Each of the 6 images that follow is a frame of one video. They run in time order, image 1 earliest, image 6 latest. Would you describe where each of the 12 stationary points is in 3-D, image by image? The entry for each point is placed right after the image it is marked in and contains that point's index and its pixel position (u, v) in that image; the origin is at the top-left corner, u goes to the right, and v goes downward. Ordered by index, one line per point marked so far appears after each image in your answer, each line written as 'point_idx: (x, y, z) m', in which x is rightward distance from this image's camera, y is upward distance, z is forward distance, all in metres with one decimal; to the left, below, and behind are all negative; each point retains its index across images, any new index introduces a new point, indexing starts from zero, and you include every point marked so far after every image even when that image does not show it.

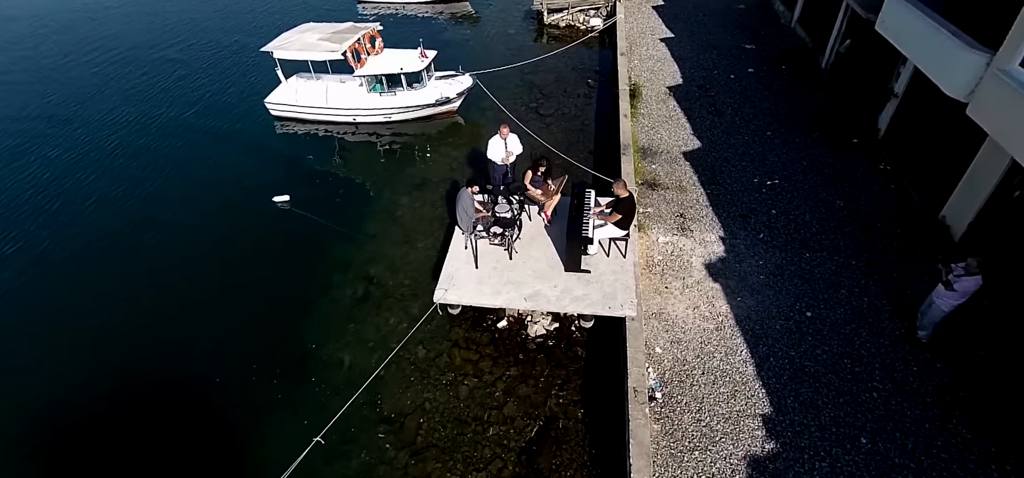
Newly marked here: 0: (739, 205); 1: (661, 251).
0: (+6.6, +1.0, +13.8) m
1: (+4.0, -0.3, +12.5) m
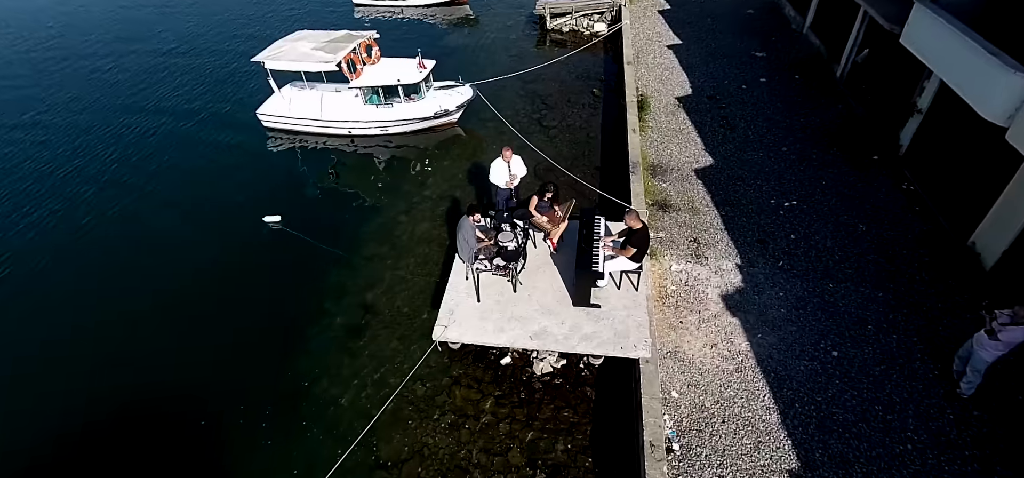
0: (+6.7, +0.3, +13.0) m
1: (+4.1, -1.0, +11.8) m
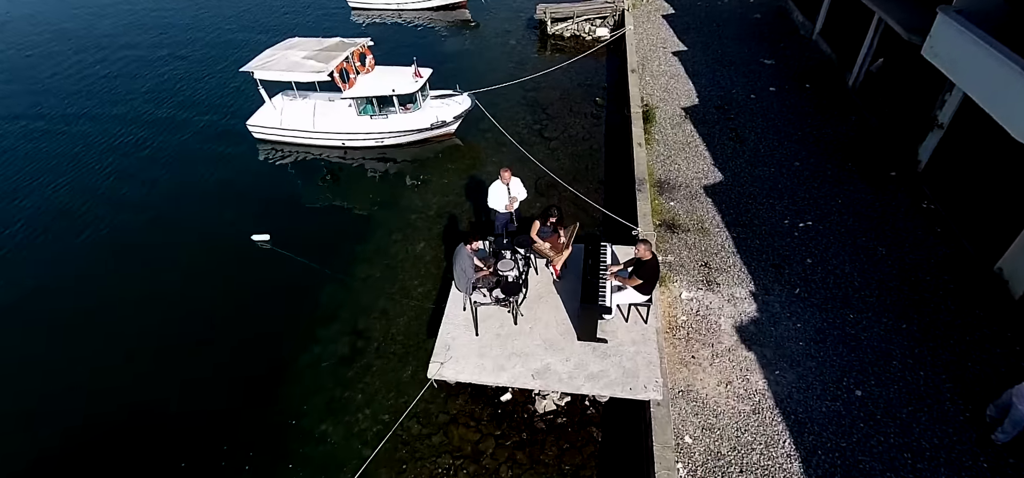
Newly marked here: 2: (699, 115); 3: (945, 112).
0: (+6.7, -0.3, +12.3) m
1: (+4.1, -1.7, +11.1) m
2: (+7.0, +4.7, +17.7) m
3: (+12.2, +3.6, +13.2) m
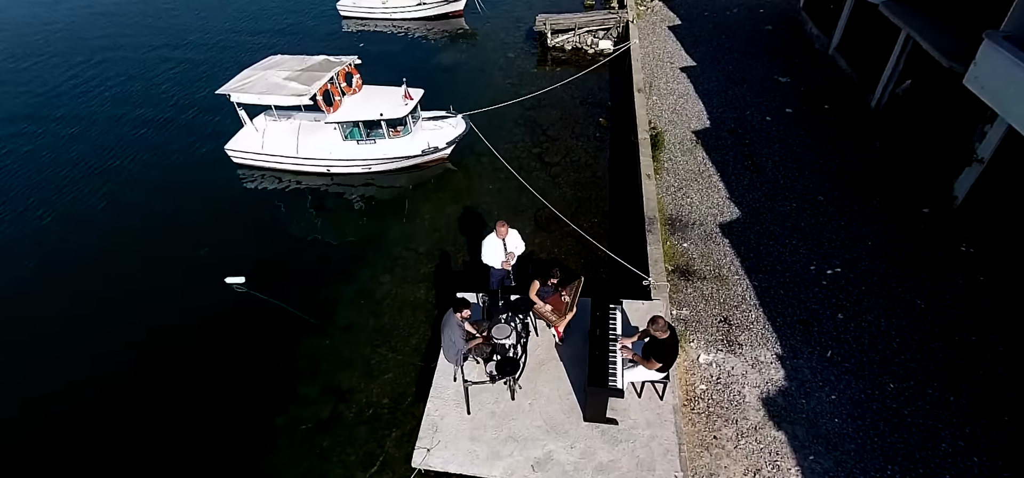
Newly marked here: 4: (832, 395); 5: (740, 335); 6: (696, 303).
0: (+6.7, -1.5, +11.1) m
1: (+4.0, -2.9, +9.9) m
2: (+6.9, +3.5, +16.4) m
3: (+12.1, +2.4, +12.0) m
4: (+6.4, -3.1, +9.5) m
5: (+5.1, -2.1, +10.6) m
6: (+4.4, -1.5, +11.3) m
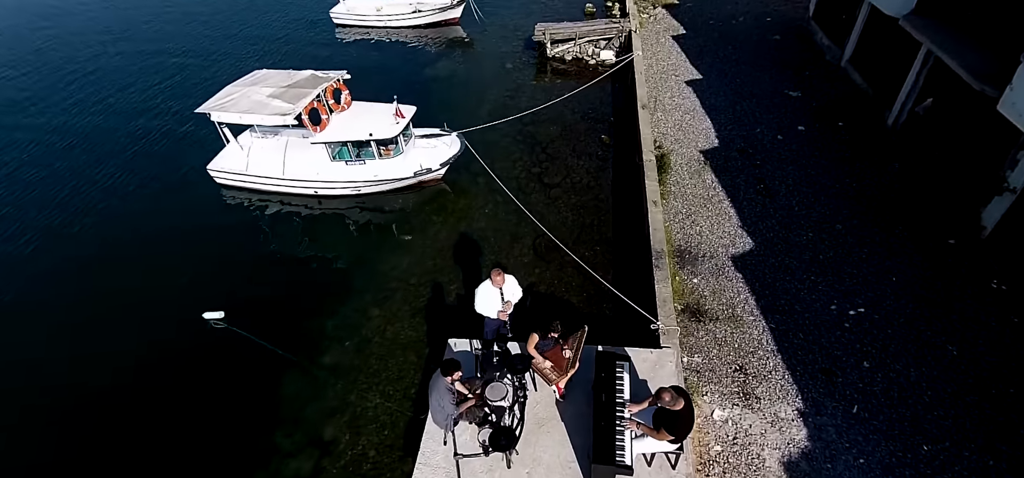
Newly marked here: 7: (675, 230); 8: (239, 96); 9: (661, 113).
0: (+6.6, -2.4, +10.2) m
1: (+4.0, -3.8, +9.0) m
2: (+6.8, +2.6, +15.5) m
3: (+12.0, +1.5, +11.1) m
4: (+6.4, -4.0, +8.6) m
5: (+5.0, -3.0, +9.7) m
6: (+4.3, -2.4, +10.4) m
7: (+4.6, +0.3, +13.2) m
8: (-9.0, +4.7, +15.5) m
9: (+5.7, +4.8, +17.9) m
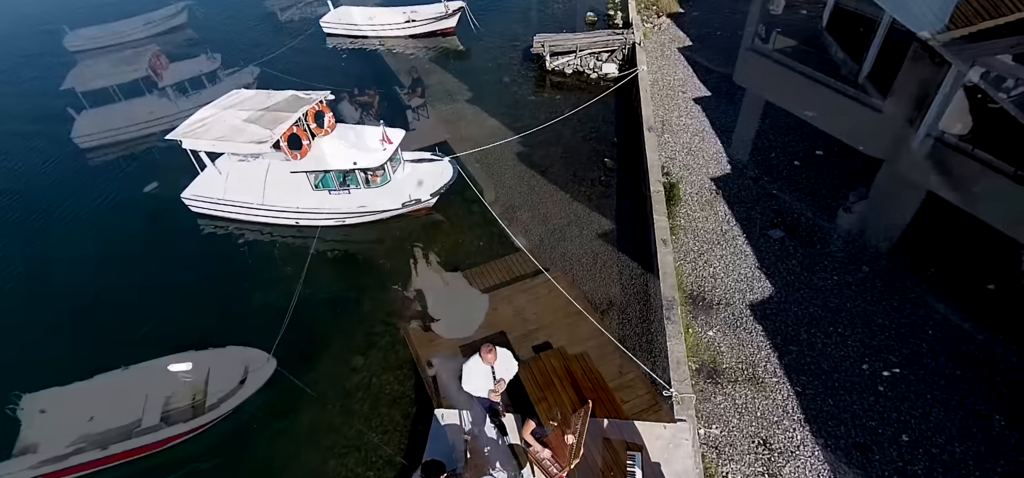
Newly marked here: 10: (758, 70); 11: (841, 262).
0: (+6.5, -3.5, +9.1) m
1: (+3.9, -4.9, +7.9) m
2: (+6.7, +1.5, +14.4) m
3: (+11.9, +0.4, +10.0) m
4: (+6.3, -5.1, +7.5) m
5: (+5.0, -4.1, +8.6) m
6: (+4.2, -3.5, +9.3) m
7: (+4.5, -0.8, +12.1) m
8: (-9.1, +3.6, +14.3) m
9: (+5.5, +3.7, +16.8) m
10: (+10.3, +7.1, +19.6) m
11: (+8.4, -0.6, +12.0) m
